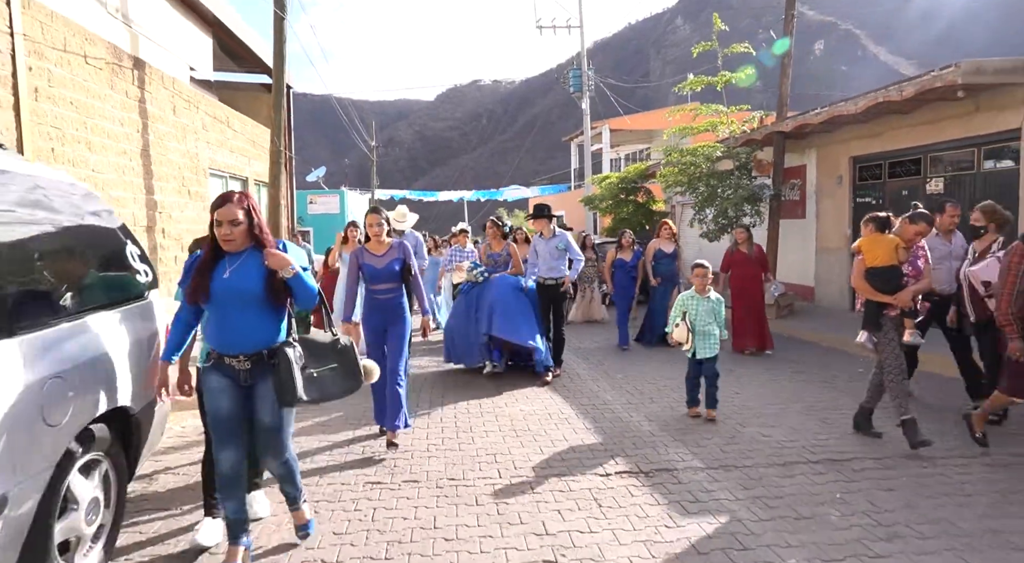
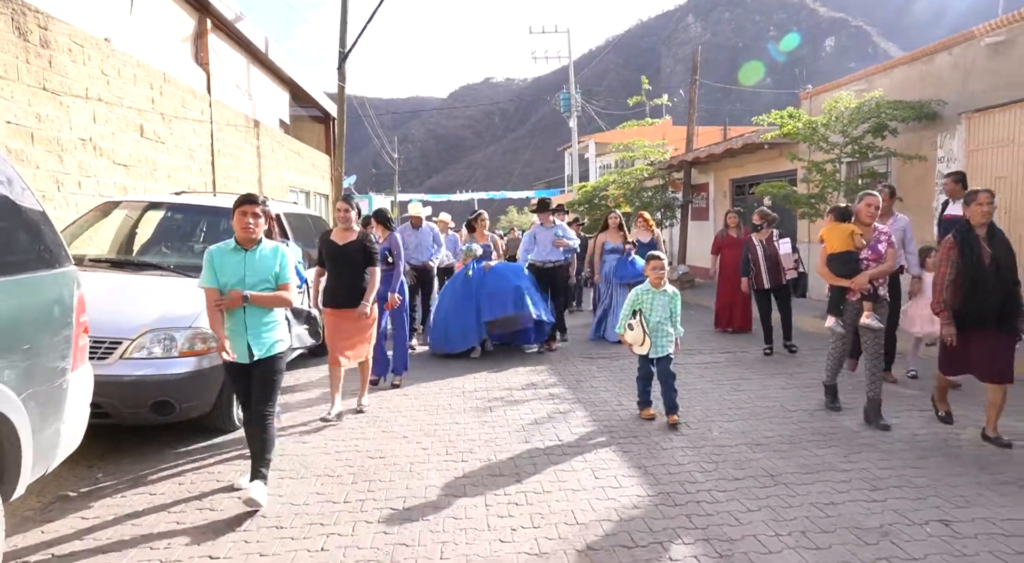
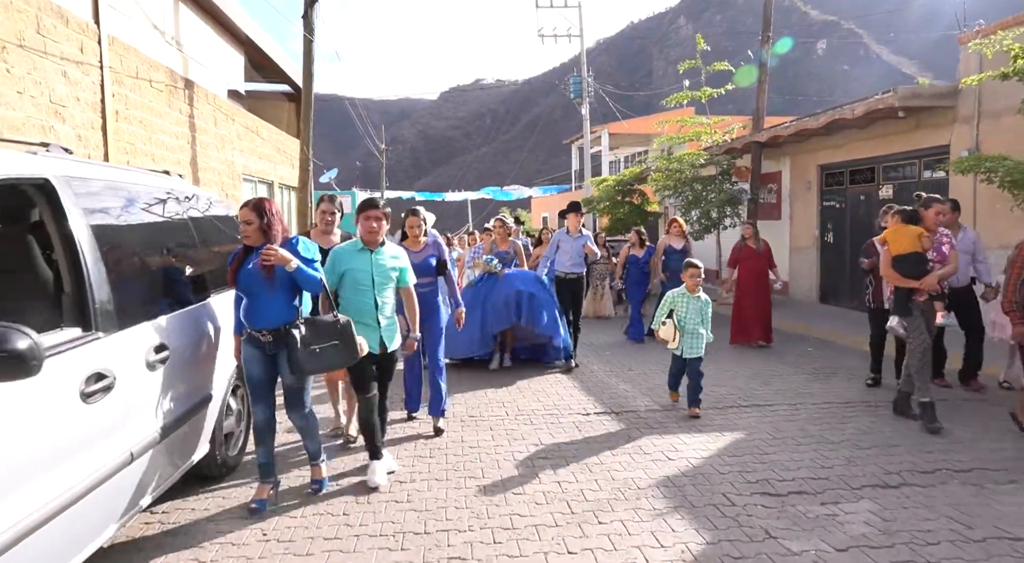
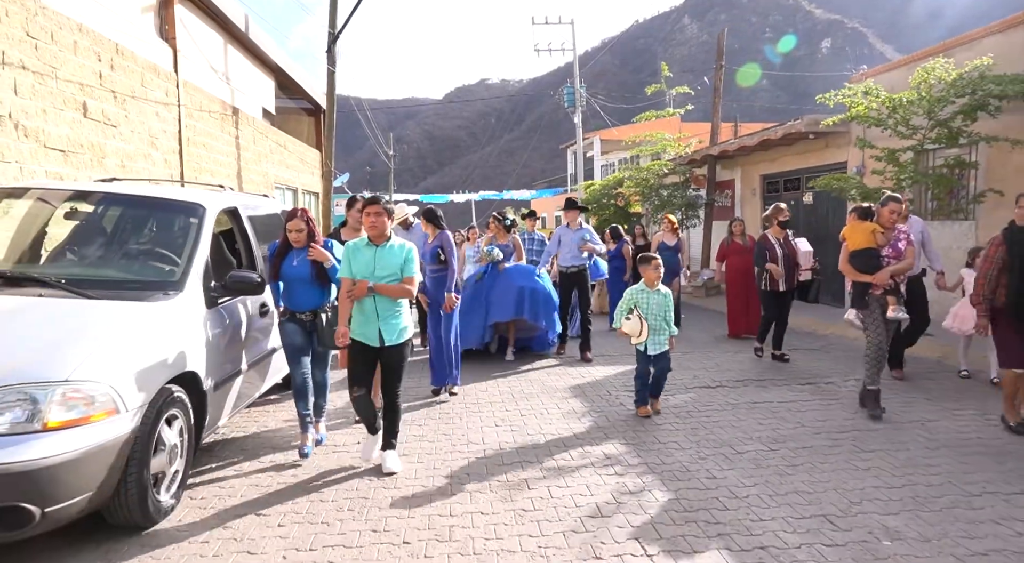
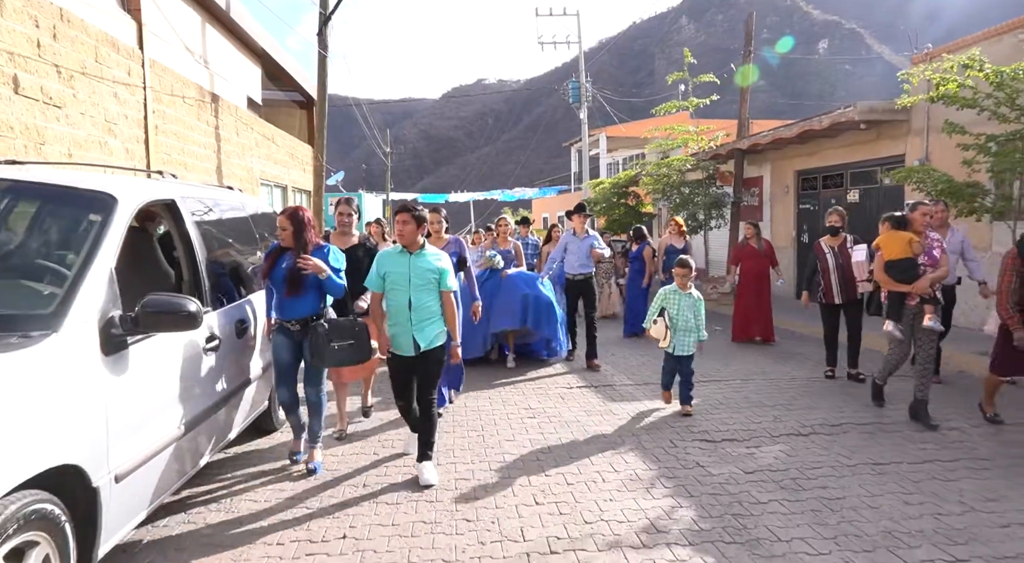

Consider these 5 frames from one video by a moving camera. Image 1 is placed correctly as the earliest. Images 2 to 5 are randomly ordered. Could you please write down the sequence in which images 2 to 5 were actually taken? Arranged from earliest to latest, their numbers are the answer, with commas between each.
3, 5, 4, 2
